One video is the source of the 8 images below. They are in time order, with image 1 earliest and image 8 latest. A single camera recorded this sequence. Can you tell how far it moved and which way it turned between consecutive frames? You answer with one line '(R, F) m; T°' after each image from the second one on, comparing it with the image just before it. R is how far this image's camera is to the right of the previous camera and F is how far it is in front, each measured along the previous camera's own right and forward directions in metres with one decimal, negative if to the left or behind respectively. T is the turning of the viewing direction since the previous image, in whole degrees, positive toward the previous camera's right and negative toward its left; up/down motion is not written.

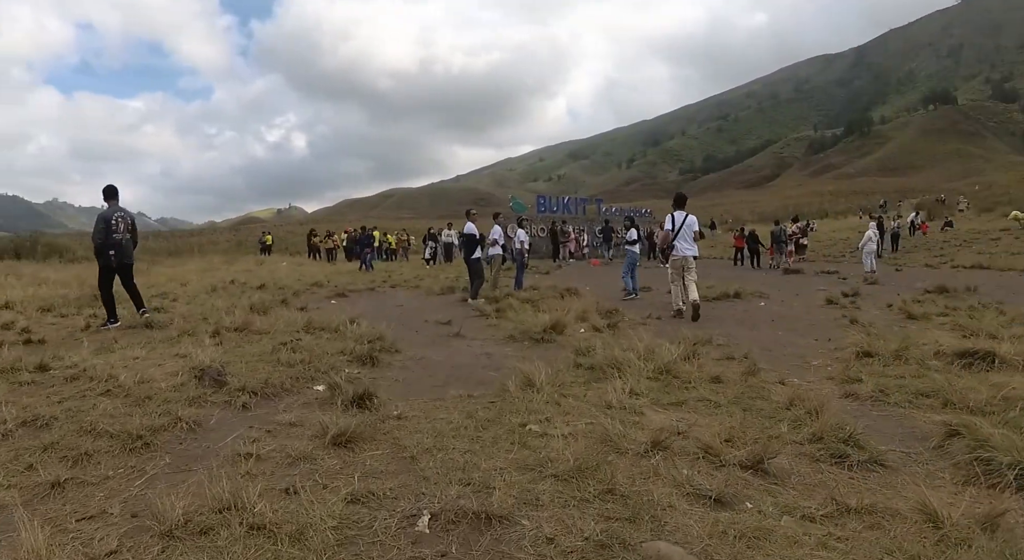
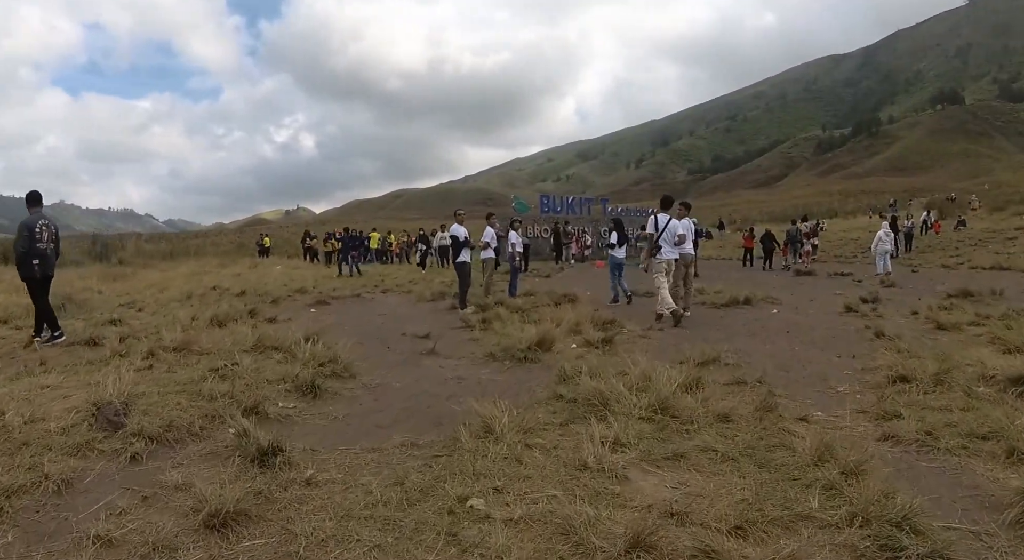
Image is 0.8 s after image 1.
(+0.4, +1.2) m; -1°
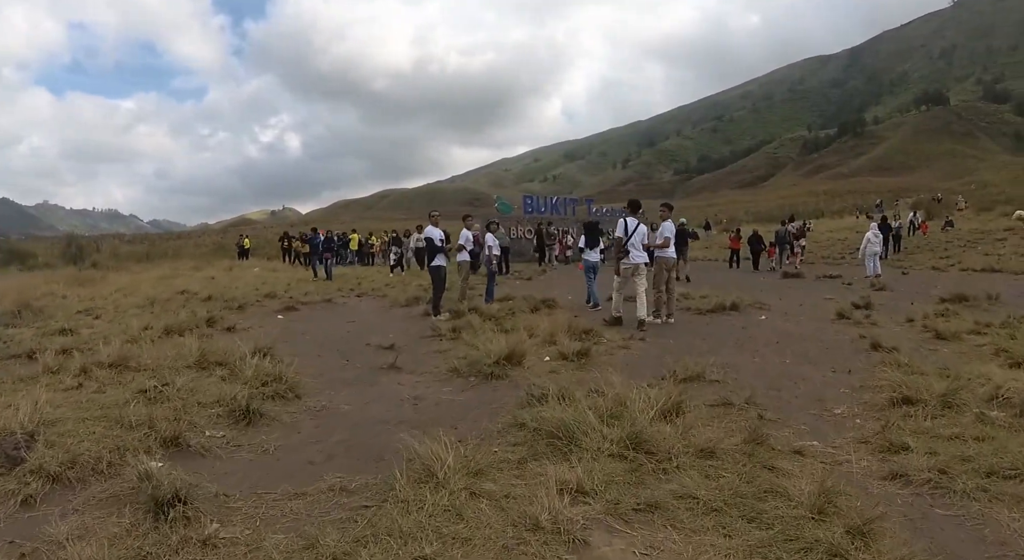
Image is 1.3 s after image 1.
(+0.2, +0.7) m; +1°
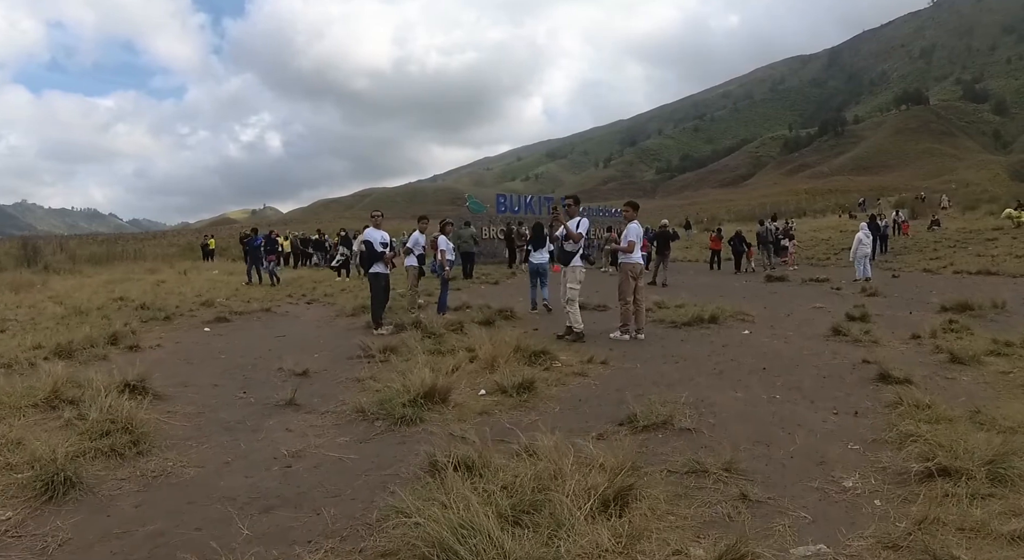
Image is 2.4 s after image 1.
(+0.6, +1.6) m; +1°
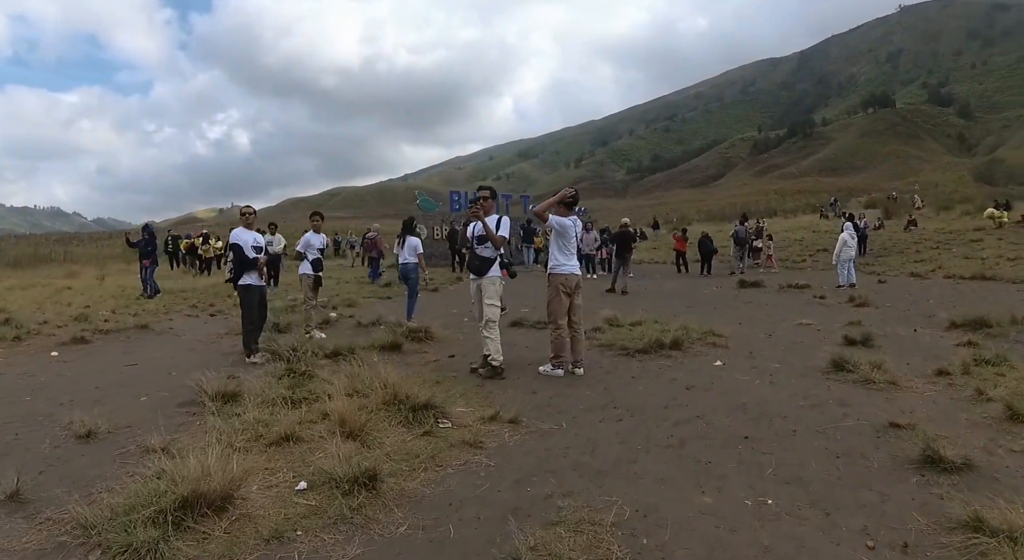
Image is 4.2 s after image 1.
(+0.8, +2.4) m; +2°
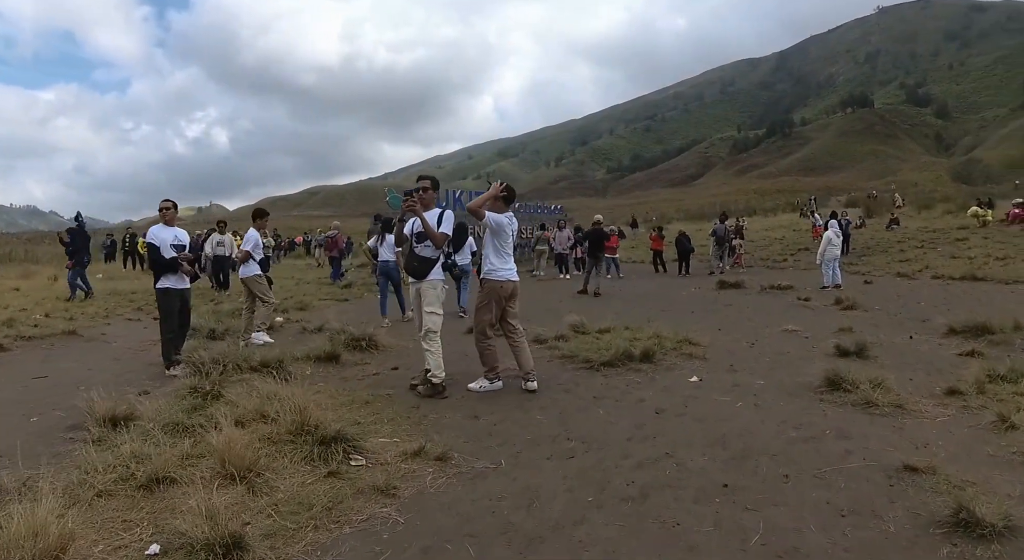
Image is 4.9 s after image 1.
(+0.3, +1.0) m; +1°
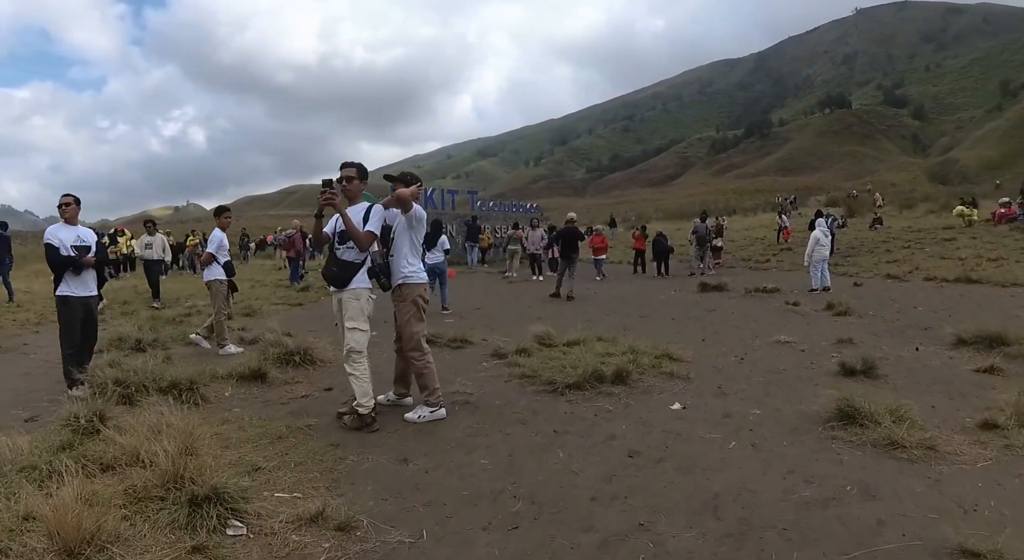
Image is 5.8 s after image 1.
(+0.3, +1.0) m; +2°
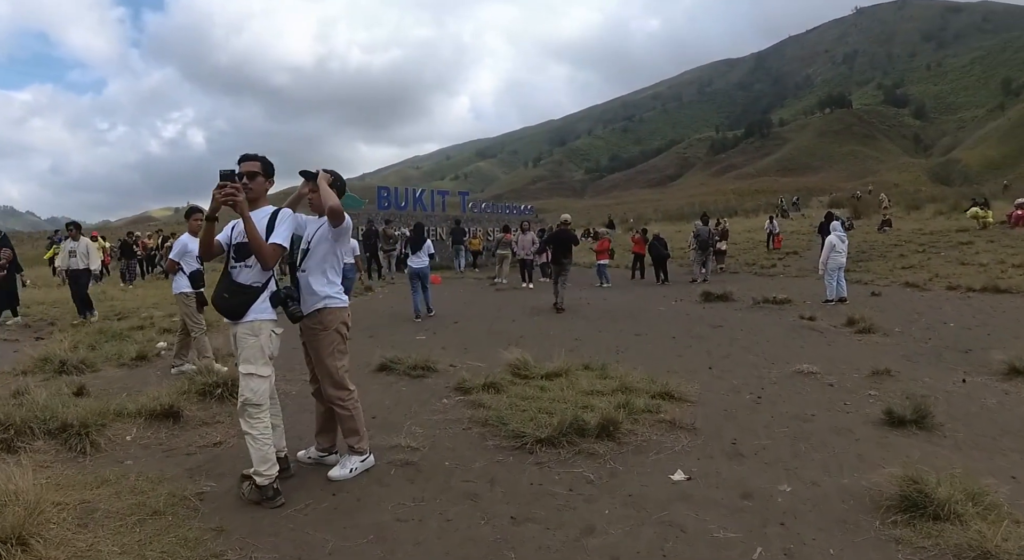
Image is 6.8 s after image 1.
(+0.3, +1.2) m; 0°
